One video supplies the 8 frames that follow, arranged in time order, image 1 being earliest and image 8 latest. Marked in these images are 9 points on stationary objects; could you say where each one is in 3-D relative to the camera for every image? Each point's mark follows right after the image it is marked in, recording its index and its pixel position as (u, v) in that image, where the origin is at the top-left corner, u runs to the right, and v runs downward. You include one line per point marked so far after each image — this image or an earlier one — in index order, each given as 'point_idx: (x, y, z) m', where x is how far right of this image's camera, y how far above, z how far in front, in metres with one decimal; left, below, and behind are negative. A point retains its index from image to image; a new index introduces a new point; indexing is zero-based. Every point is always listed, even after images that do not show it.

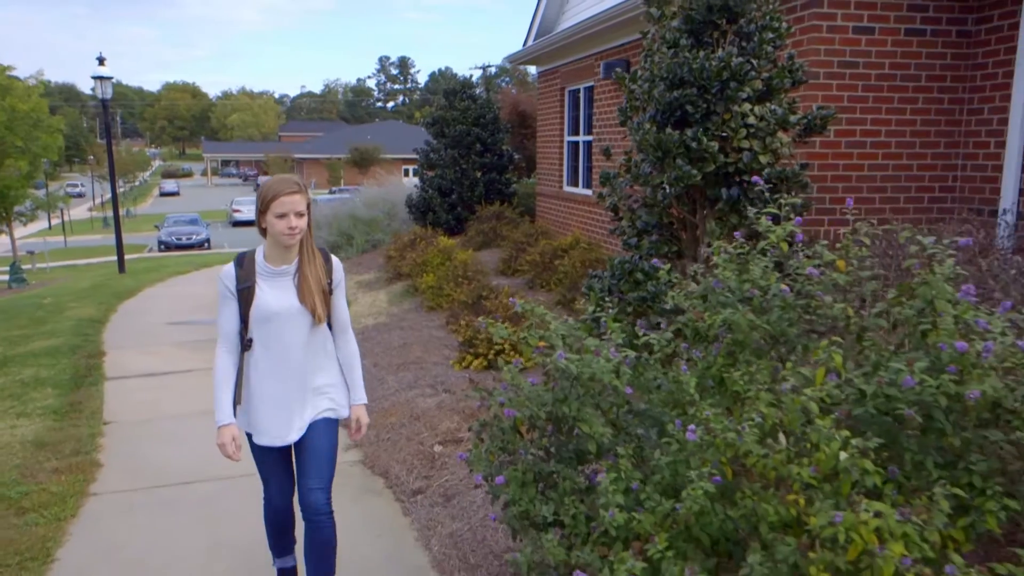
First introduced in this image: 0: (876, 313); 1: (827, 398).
0: (+1.3, -0.1, +2.6) m
1: (+1.0, -0.4, +2.3) m
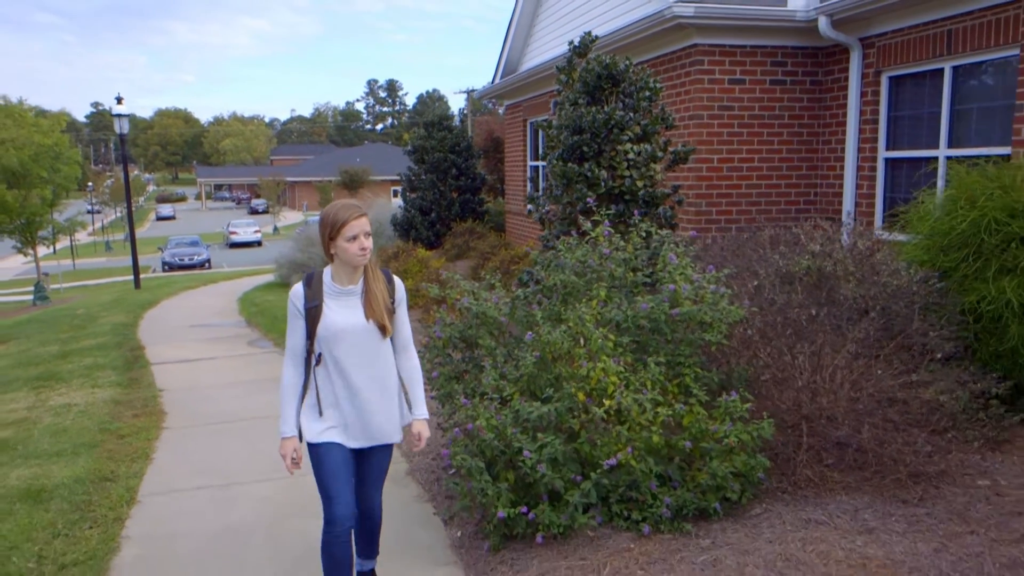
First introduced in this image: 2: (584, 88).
0: (+0.9, +0.1, +4.6) m
1: (+0.5, -0.2, +4.3) m
2: (+0.7, +2.0, +7.3) m
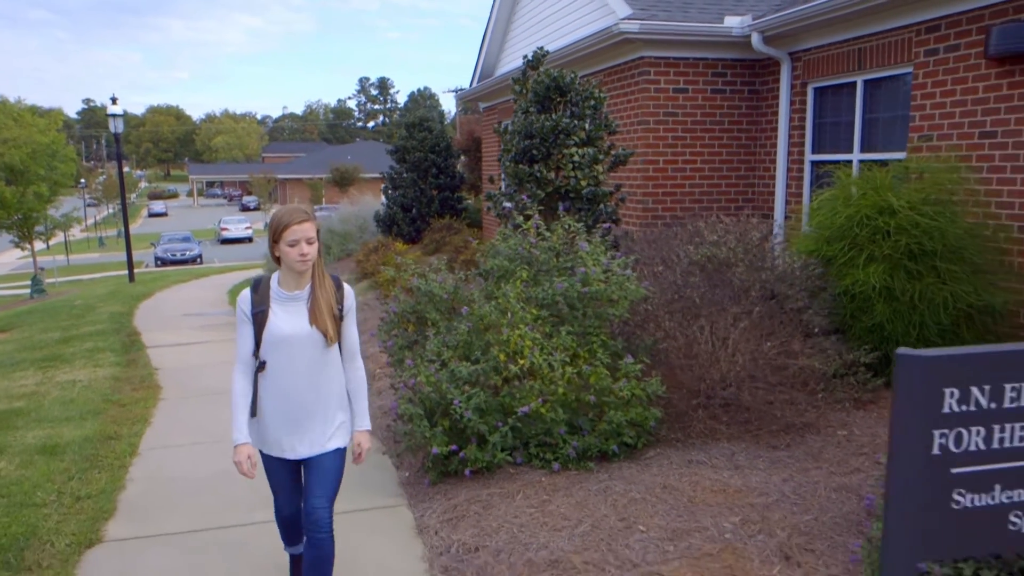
0: (+0.4, +0.2, +5.4) m
1: (+0.1, -0.1, +5.2) m
2: (+0.3, +2.2, +8.2) m
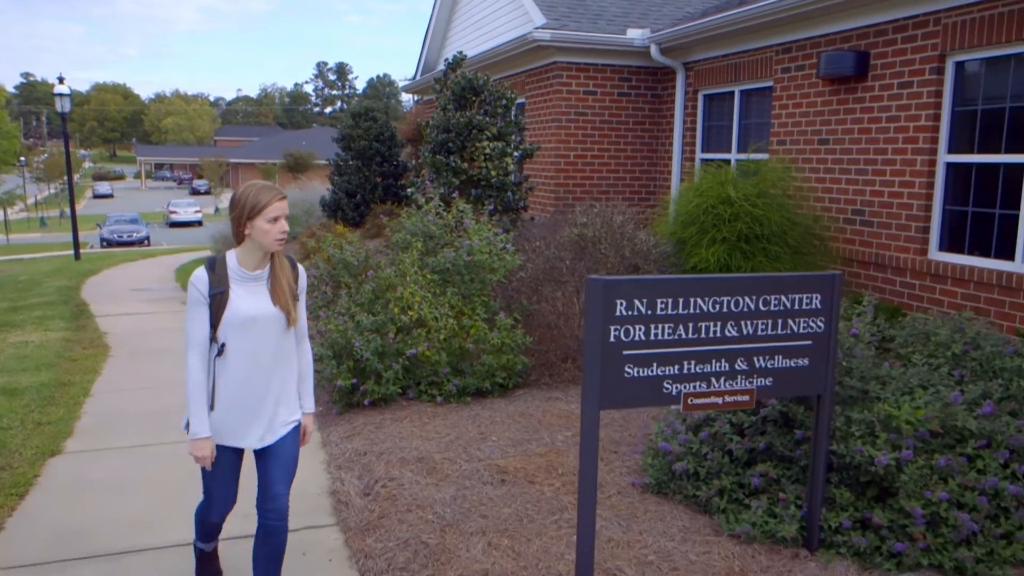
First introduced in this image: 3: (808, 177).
0: (-0.5, +0.5, +6.6) m
1: (-0.8, +0.2, +6.3) m
2: (-0.8, +2.5, +9.3) m
3: (+3.2, +1.2, +7.8) m
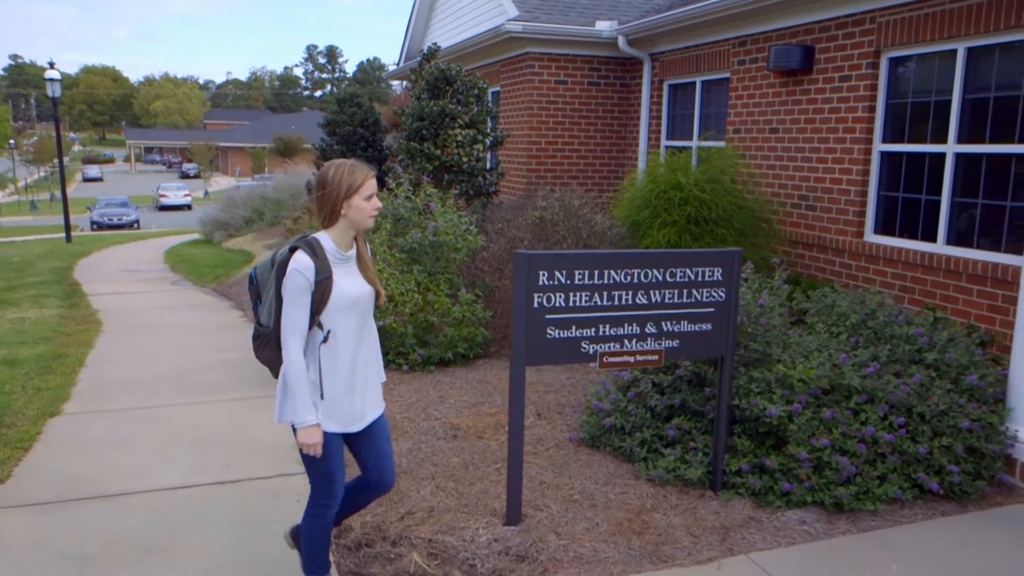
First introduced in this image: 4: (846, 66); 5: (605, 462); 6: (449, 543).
0: (-0.8, +0.7, +7.1) m
1: (-1.2, +0.4, +6.8) m
2: (-1.1, +2.7, +9.7) m
3: (+2.9, +1.5, +8.3) m
4: (+3.3, +2.2, +7.2) m
5: (+0.6, -1.1, +4.5) m
6: (-0.3, -1.3, +3.7) m
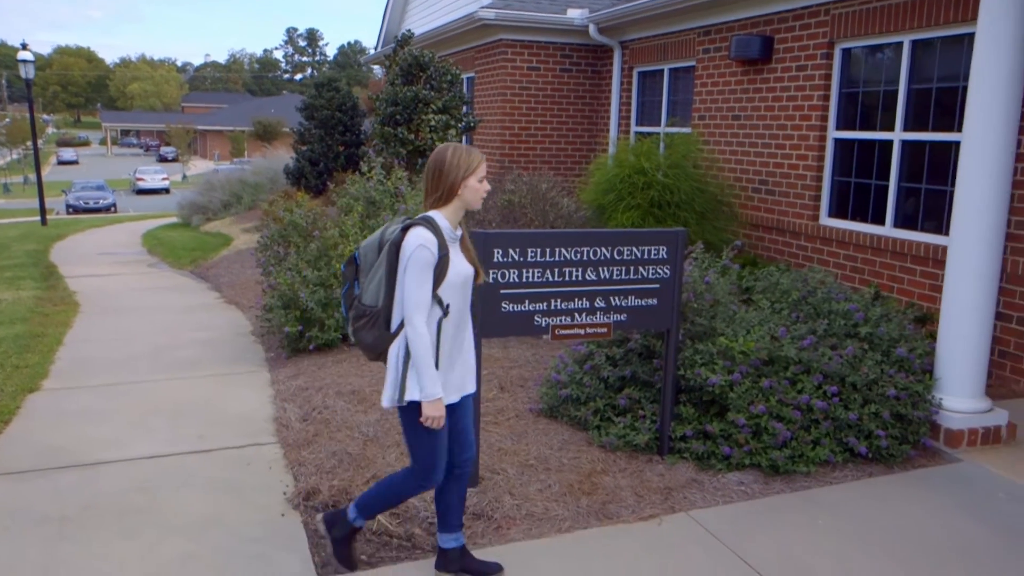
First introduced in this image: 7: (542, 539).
0: (-1.2, +0.9, +7.3) m
1: (-1.5, +0.6, +7.0) m
2: (-1.5, +3.0, +9.9) m
3: (+2.5, +1.7, +8.6) m
4: (+3.0, +2.4, +7.5) m
5: (+0.3, -0.9, +4.8) m
6: (-0.6, -1.2, +4.0) m
7: (+0.2, -1.3, +3.7) m
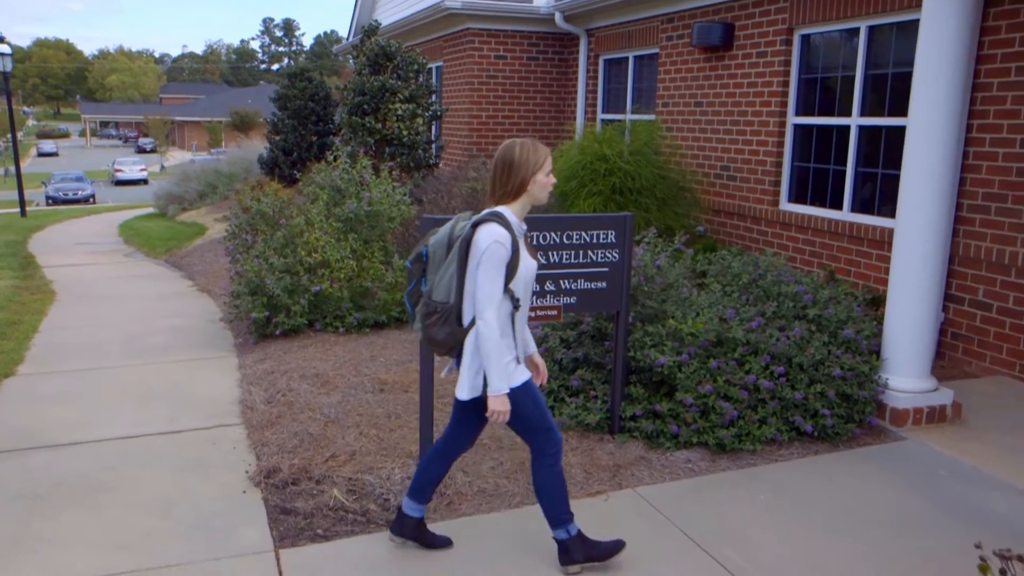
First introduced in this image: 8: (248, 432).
0: (-1.5, +1.0, +7.3) m
1: (-1.8, +0.7, +7.0) m
2: (-1.9, +3.1, +9.9) m
3: (+2.1, +1.8, +8.7) m
4: (+2.7, +2.6, +7.6) m
5: (0.0, -0.8, +4.9) m
6: (-0.8, -1.1, +4.1) m
7: (-0.1, -1.2, +3.8) m
8: (-1.8, -1.0, +4.9) m
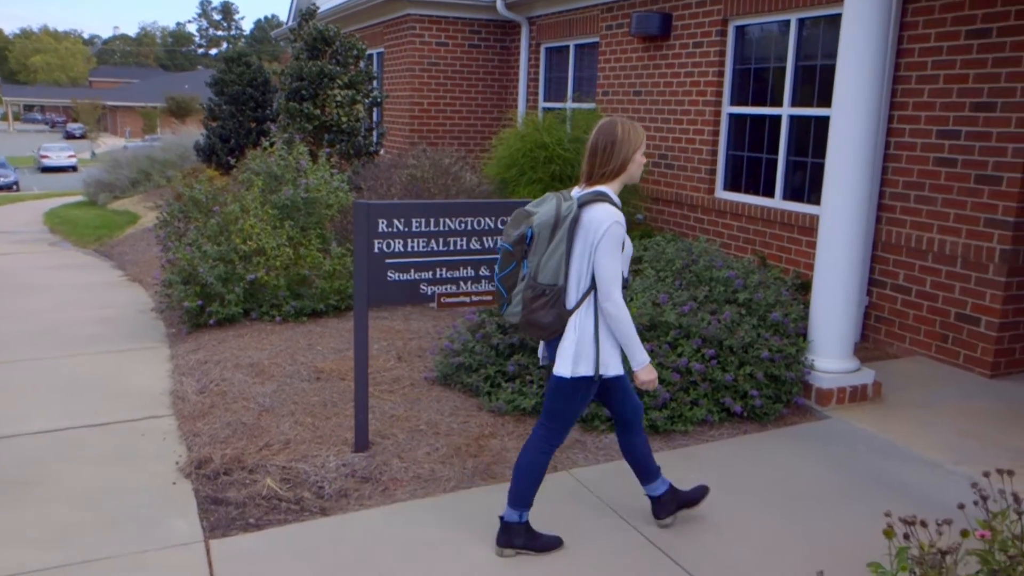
0: (-2.1, +1.1, +7.2) m
1: (-2.4, +0.8, +6.9) m
2: (-2.7, +3.3, +9.7) m
3: (+1.4, +2.0, +8.8) m
4: (+2.0, +2.7, +7.7) m
5: (-0.4, -0.7, +4.9) m
6: (-1.2, -1.0, +4.0) m
7: (-0.5, -1.1, +3.8) m
8: (-2.2, -0.9, +4.8) m
